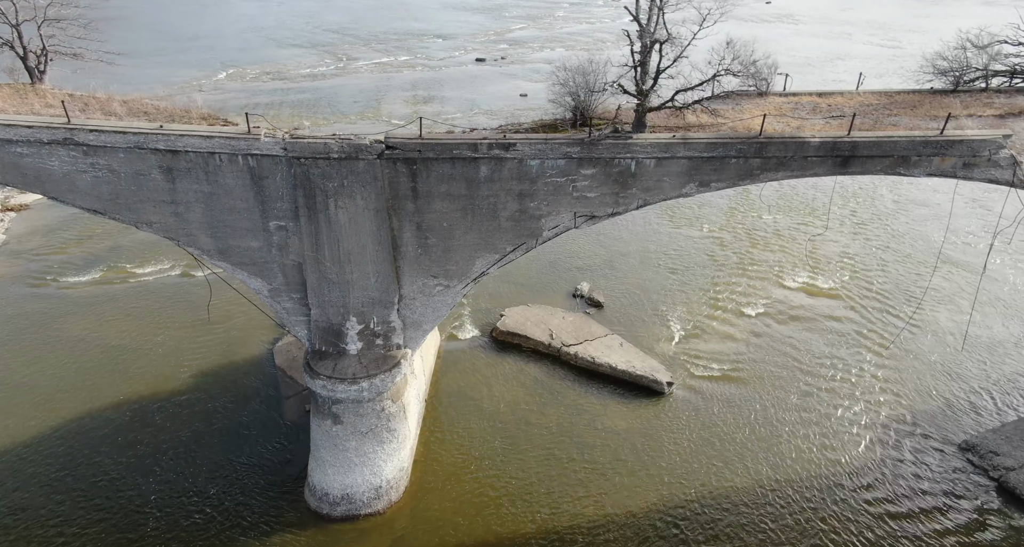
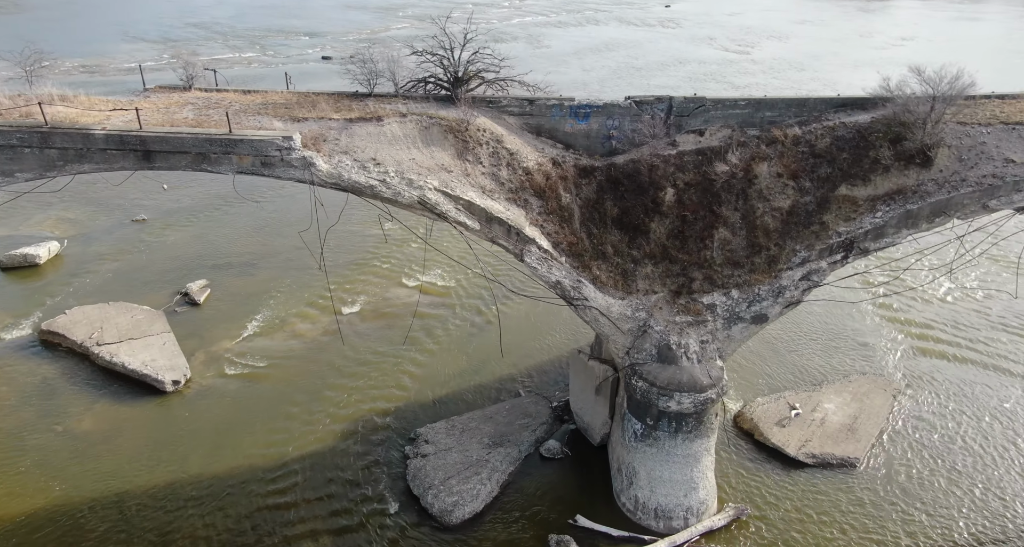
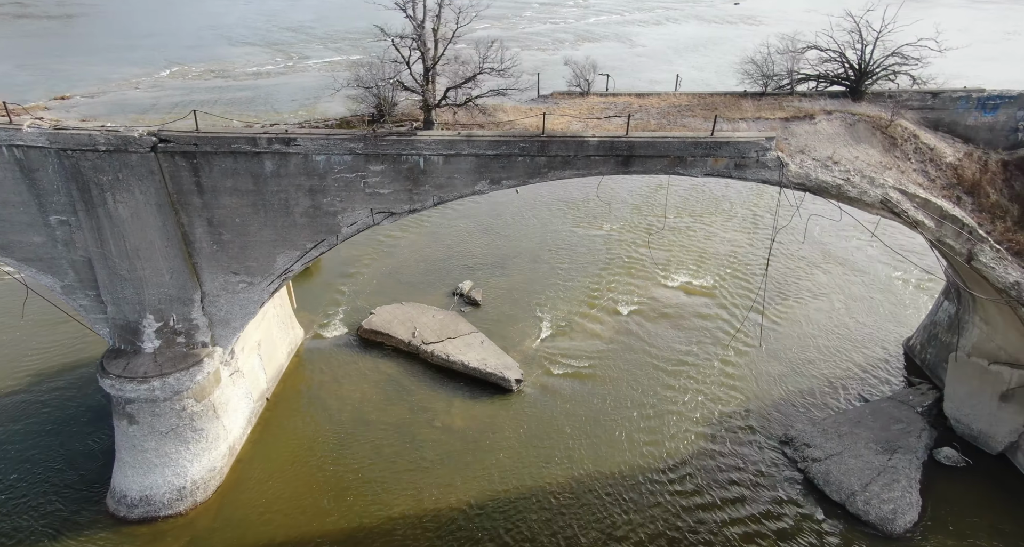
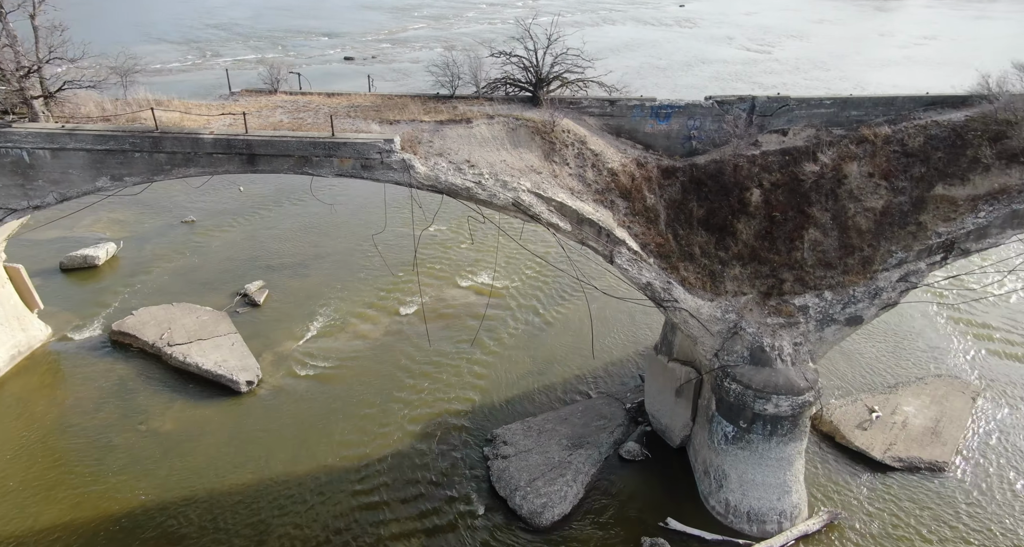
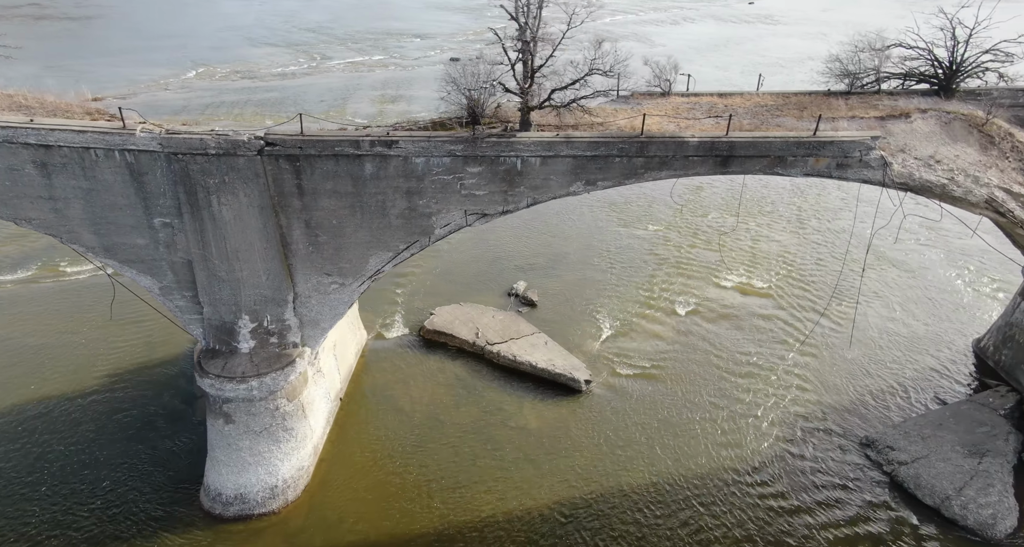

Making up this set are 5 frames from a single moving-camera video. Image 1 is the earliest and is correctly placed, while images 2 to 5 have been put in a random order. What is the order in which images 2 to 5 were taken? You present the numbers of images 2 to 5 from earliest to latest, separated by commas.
5, 3, 4, 2
